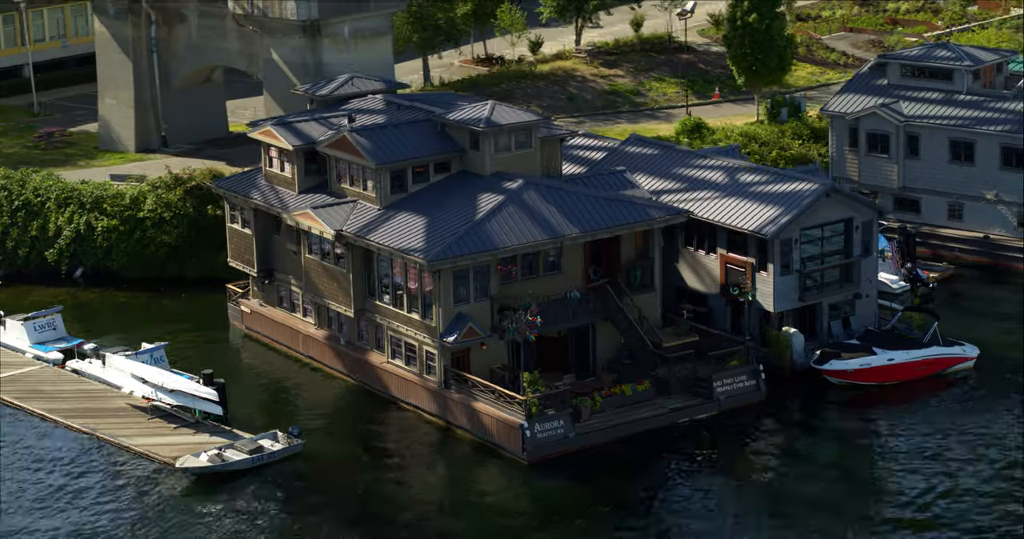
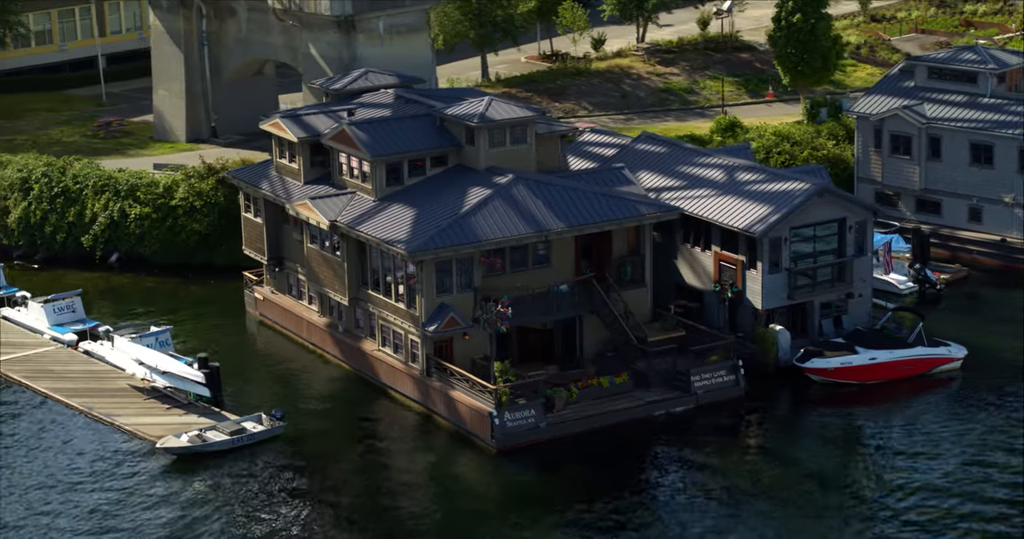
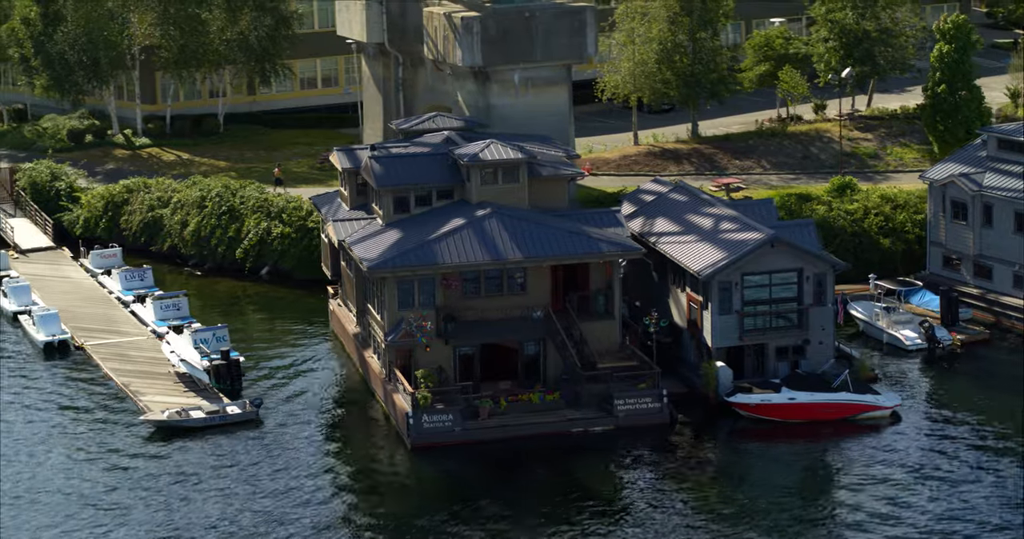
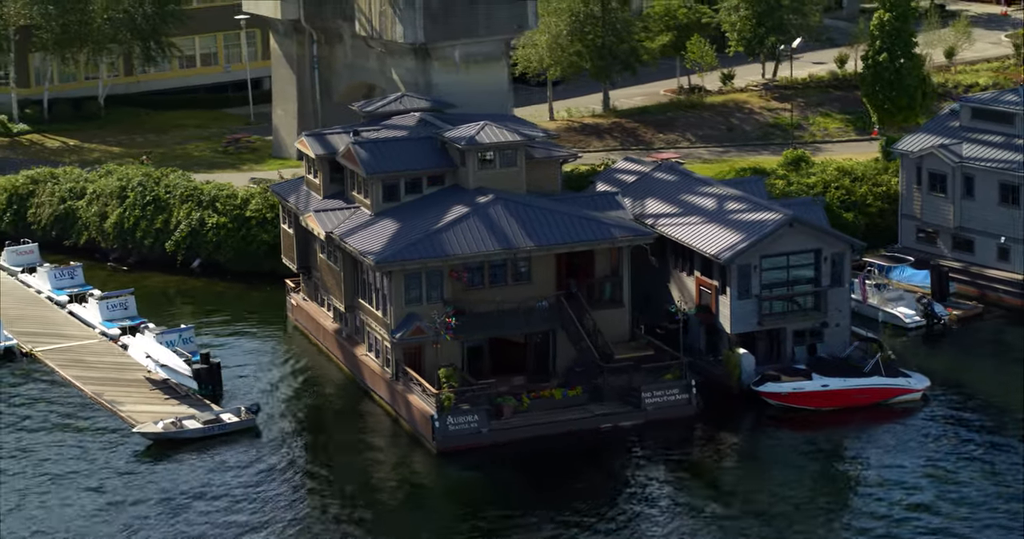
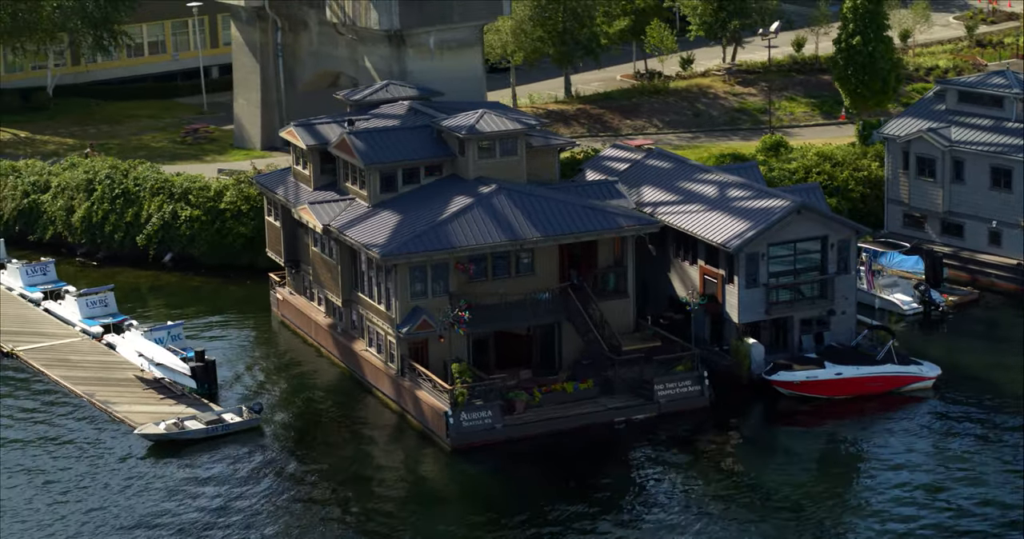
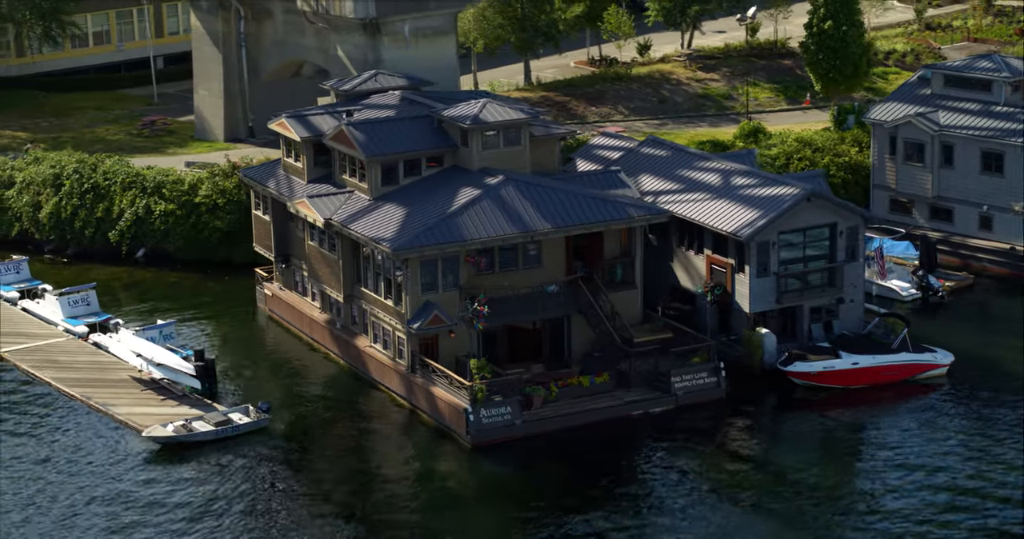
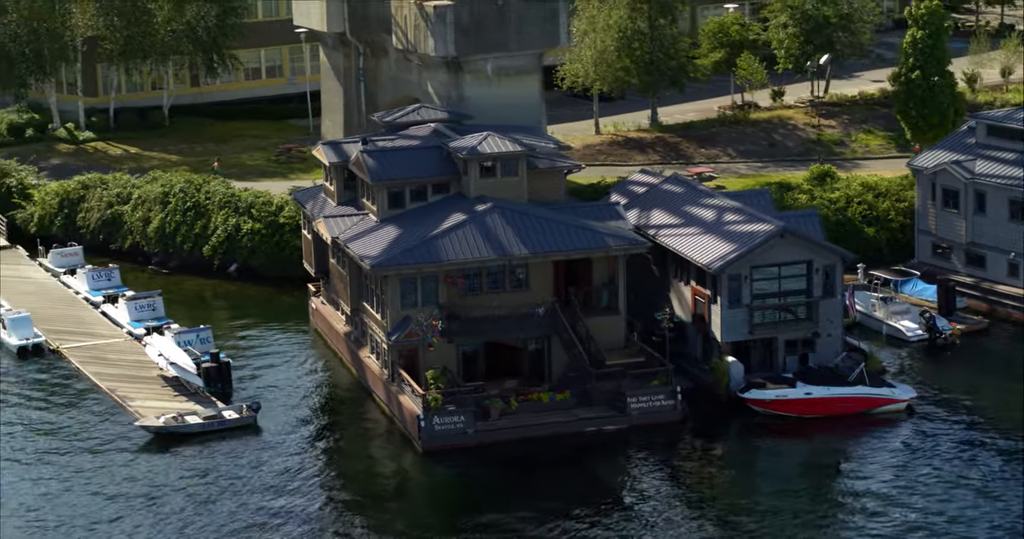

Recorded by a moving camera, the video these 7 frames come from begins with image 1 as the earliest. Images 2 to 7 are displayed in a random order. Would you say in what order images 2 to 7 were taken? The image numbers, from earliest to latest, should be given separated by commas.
2, 6, 5, 4, 7, 3
